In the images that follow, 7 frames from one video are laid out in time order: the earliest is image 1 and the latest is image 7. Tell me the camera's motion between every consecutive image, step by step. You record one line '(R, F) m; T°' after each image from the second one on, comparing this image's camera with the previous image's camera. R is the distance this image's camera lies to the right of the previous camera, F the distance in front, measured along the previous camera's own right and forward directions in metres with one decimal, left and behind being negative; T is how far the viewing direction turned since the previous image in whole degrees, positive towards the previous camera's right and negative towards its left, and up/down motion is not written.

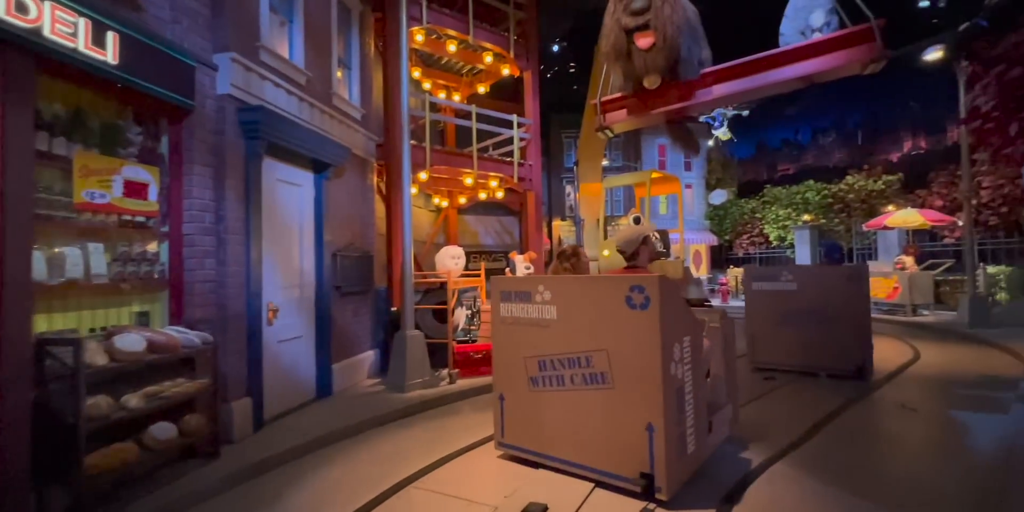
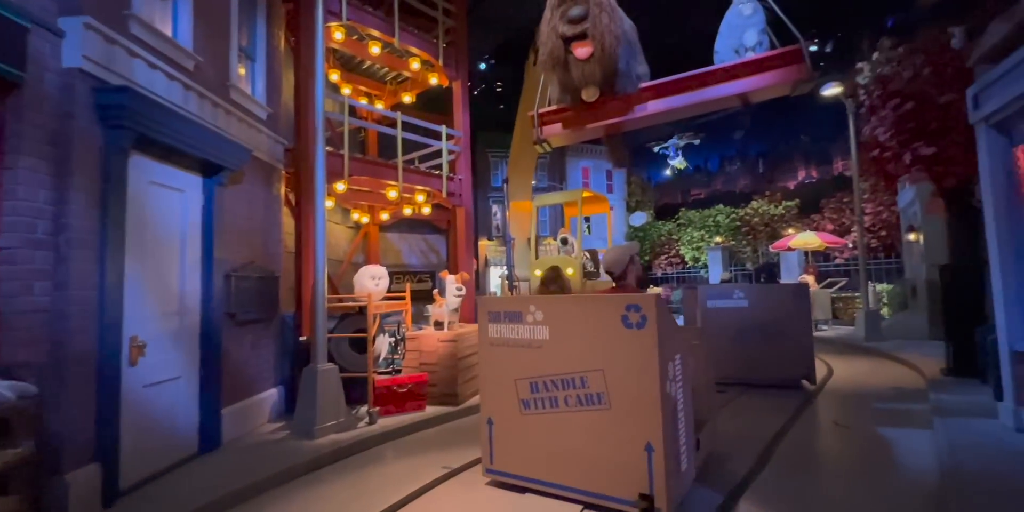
(-0.1, +0.5) m; +9°
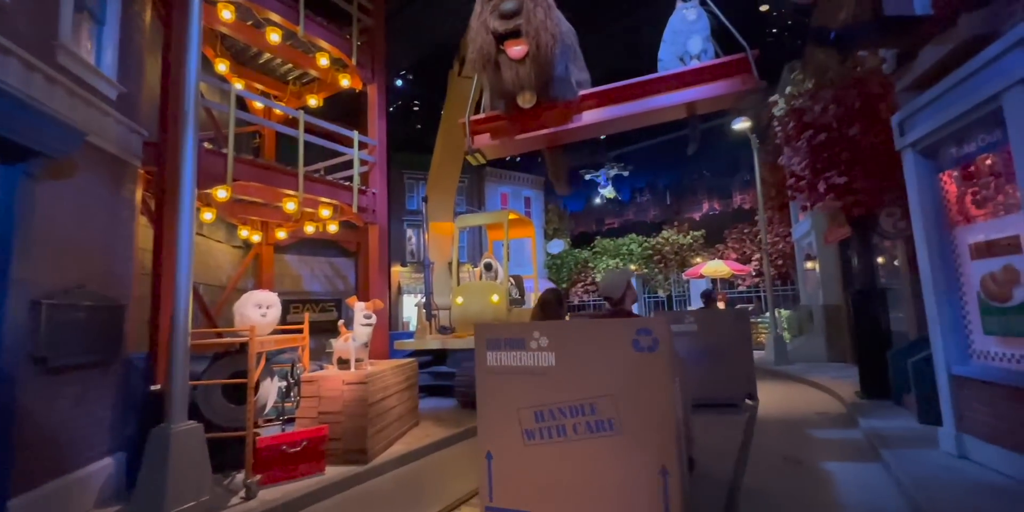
(-0.1, +0.7) m; +11°
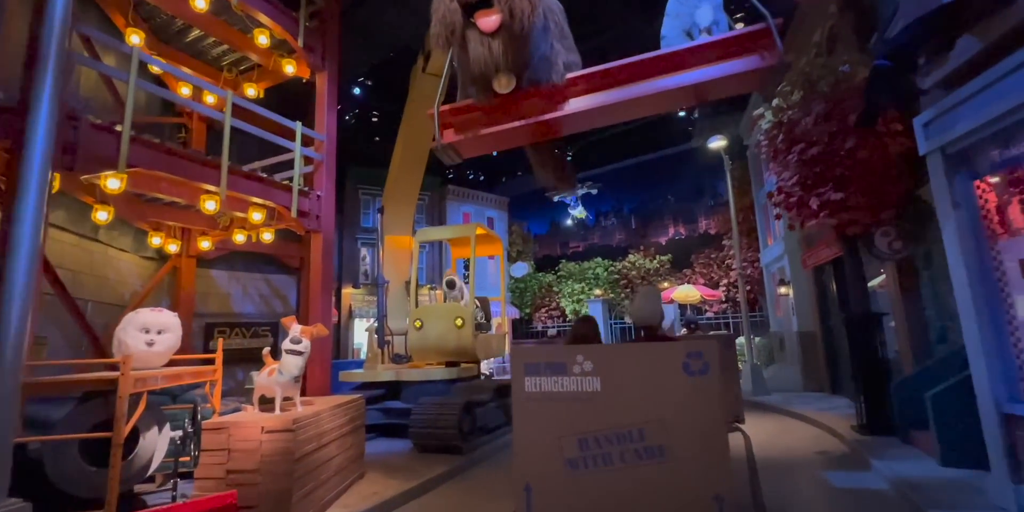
(-0.1, +0.9) m; +5°
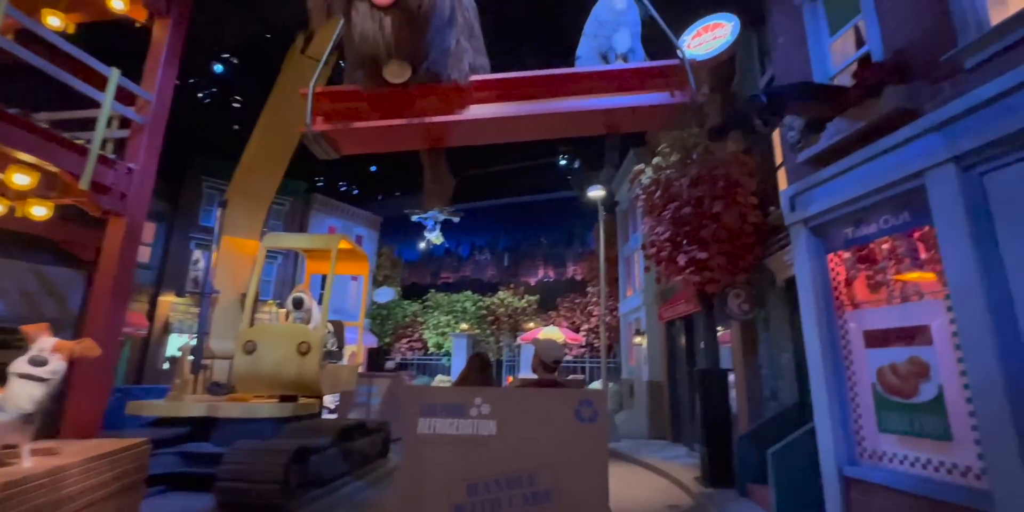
(0.0, +0.6) m; +16°
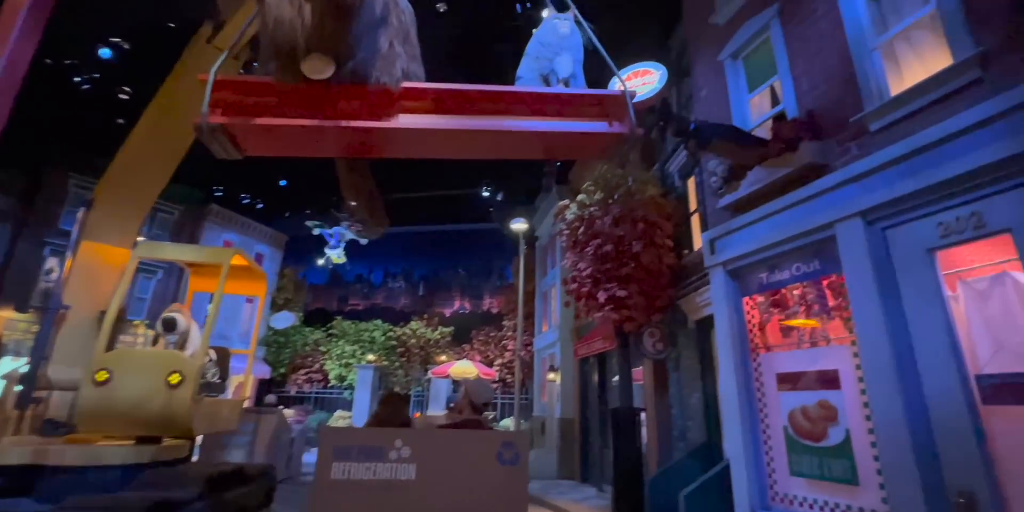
(-0.1, +0.3) m; +10°
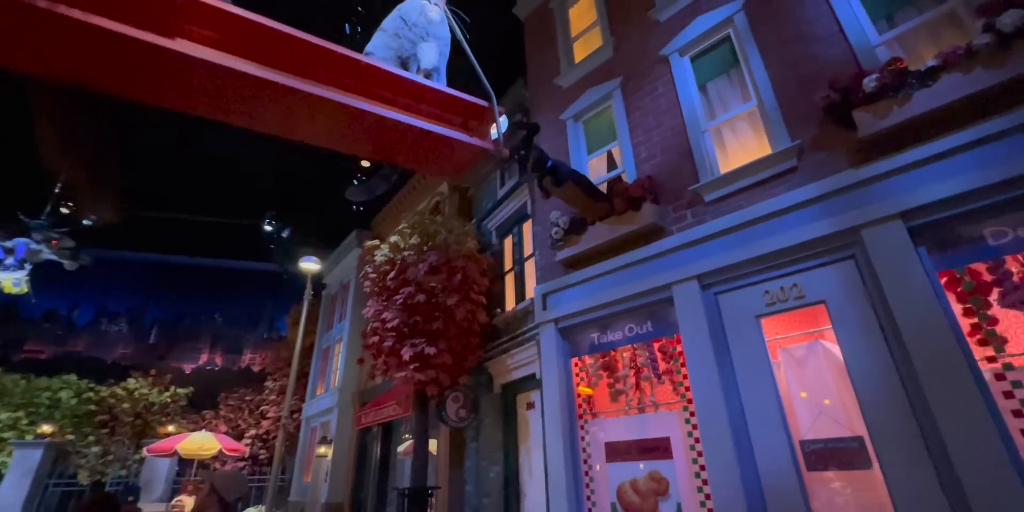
(-0.2, +0.8) m; +25°
